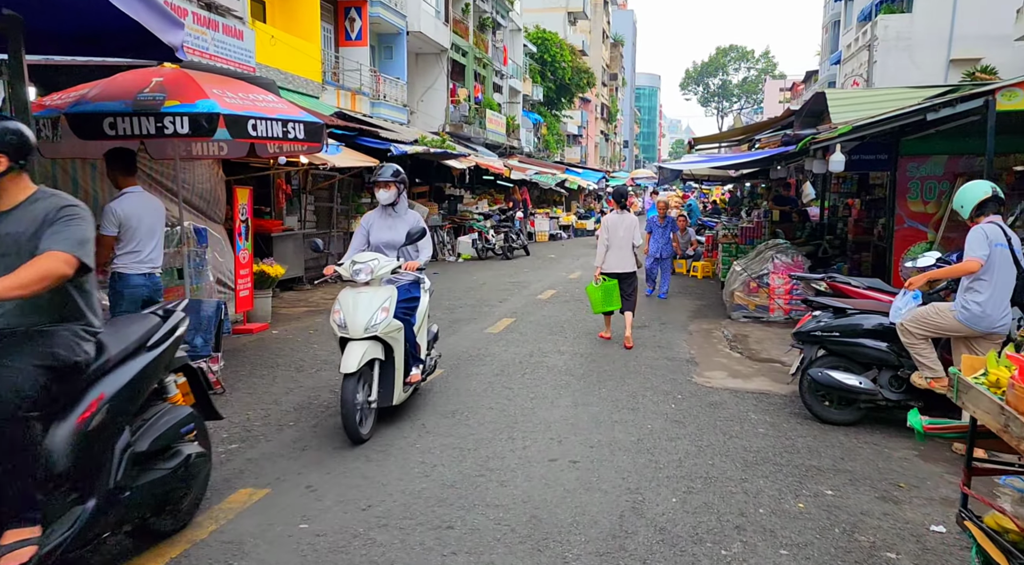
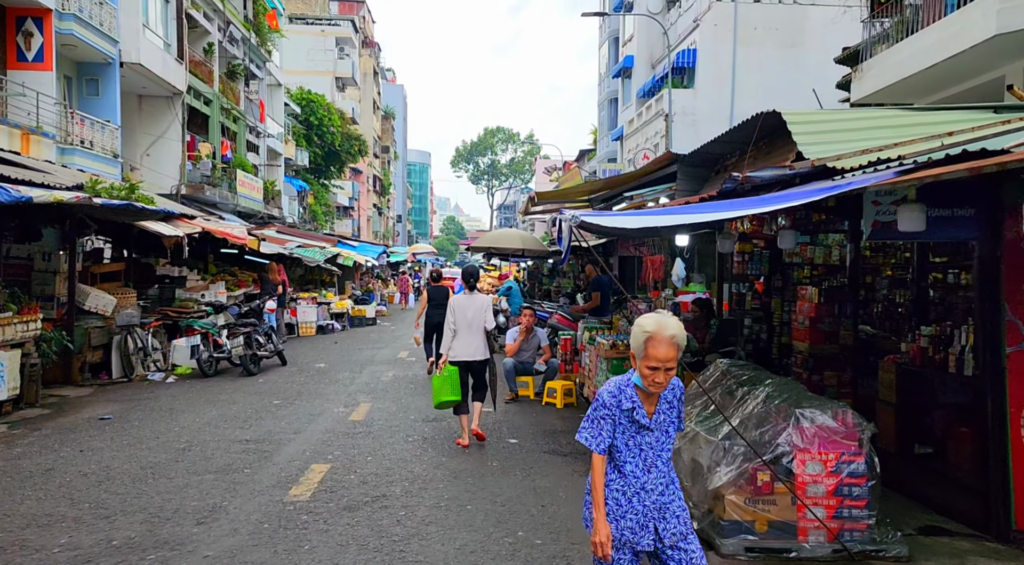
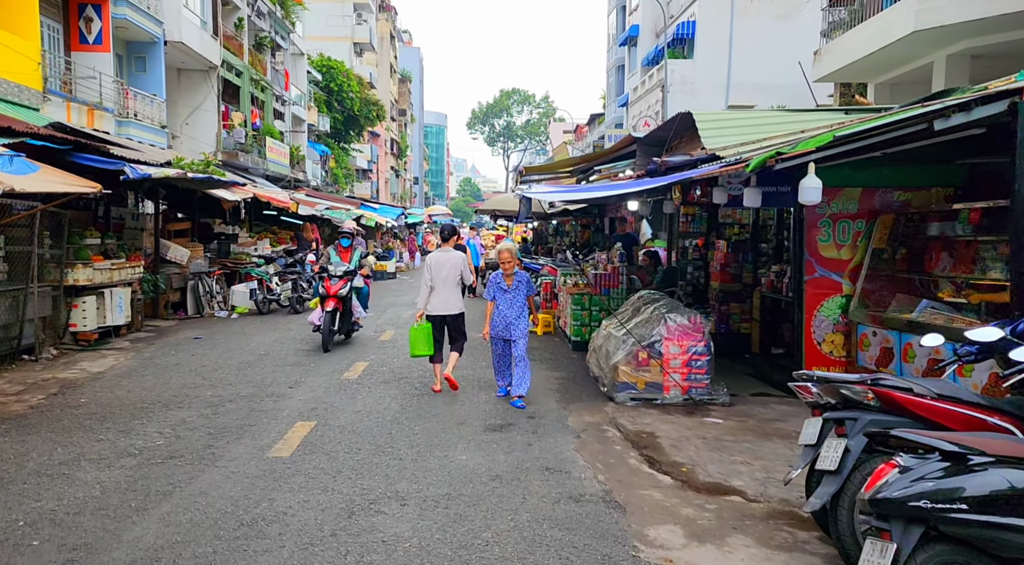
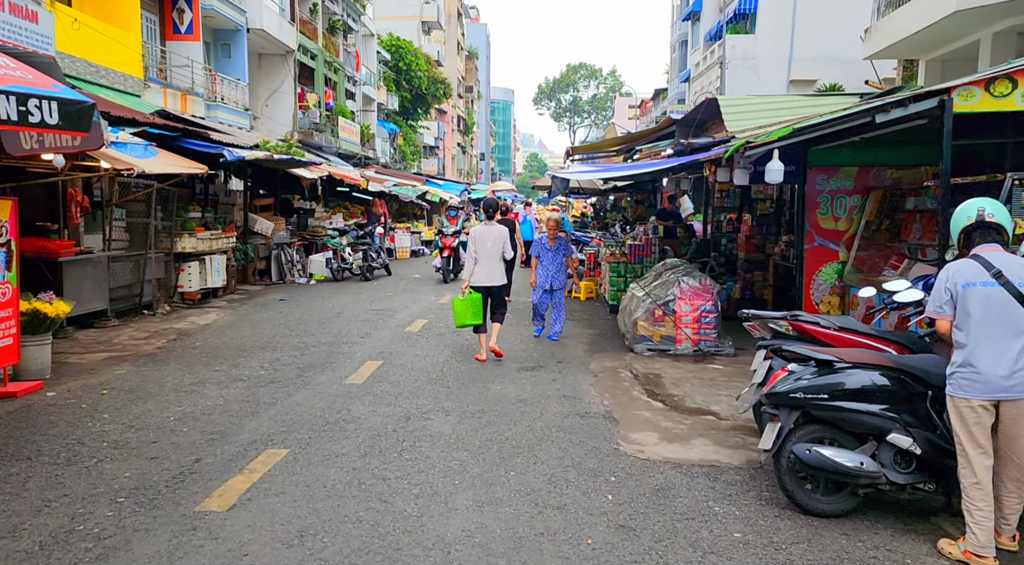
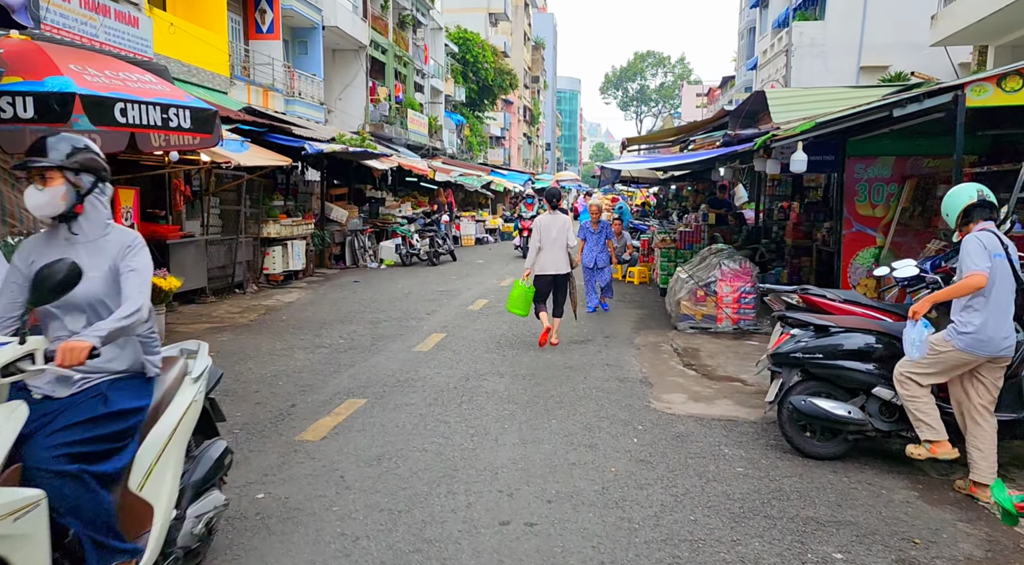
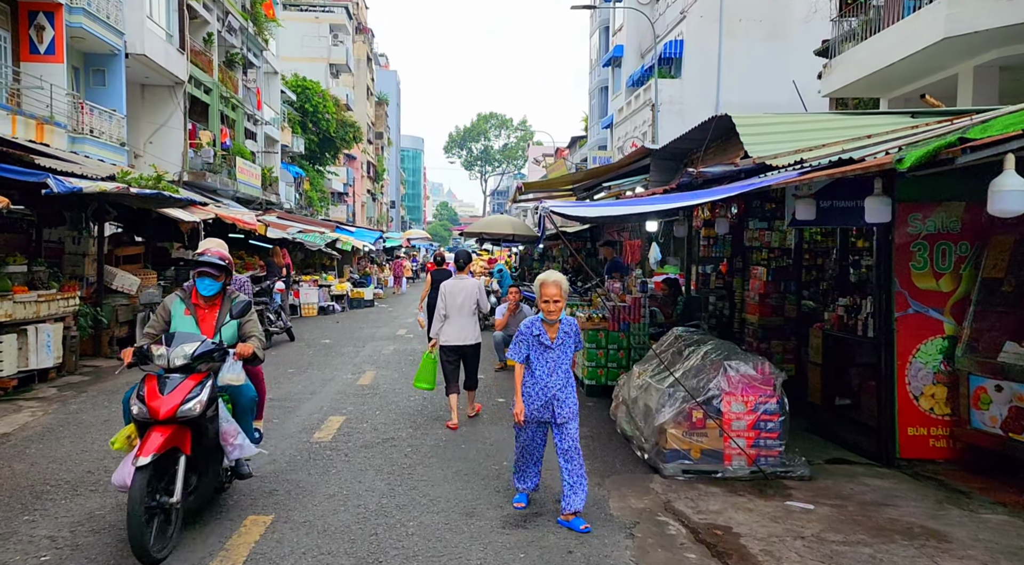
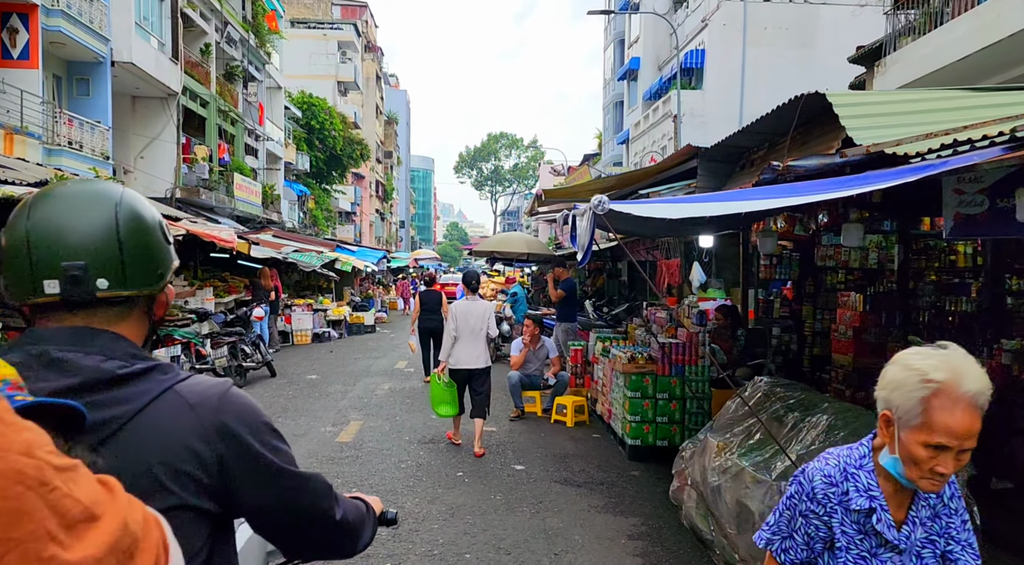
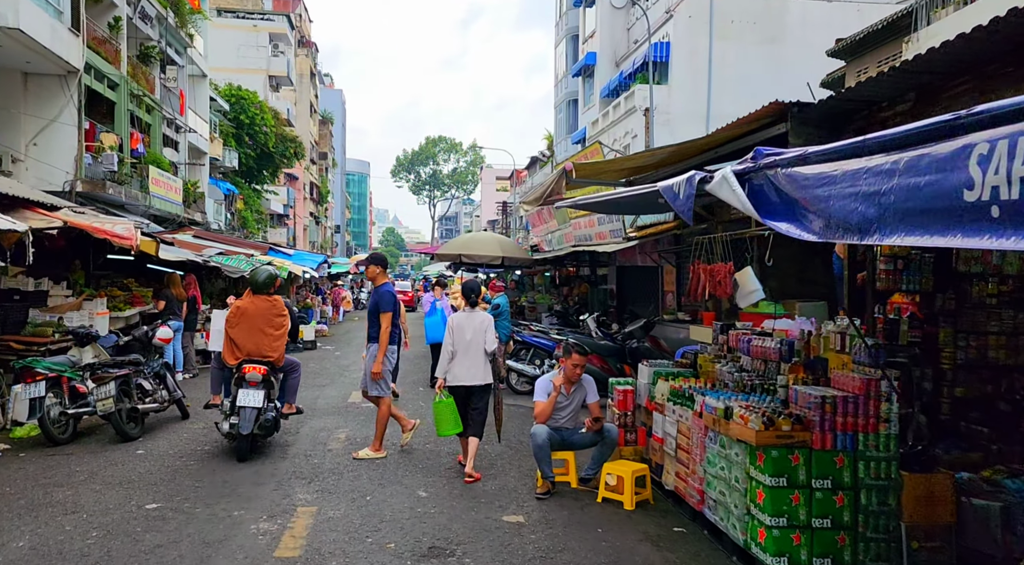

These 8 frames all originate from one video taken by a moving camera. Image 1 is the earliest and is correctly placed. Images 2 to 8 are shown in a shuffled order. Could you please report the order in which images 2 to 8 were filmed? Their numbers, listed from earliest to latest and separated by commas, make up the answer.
5, 4, 3, 6, 2, 7, 8
